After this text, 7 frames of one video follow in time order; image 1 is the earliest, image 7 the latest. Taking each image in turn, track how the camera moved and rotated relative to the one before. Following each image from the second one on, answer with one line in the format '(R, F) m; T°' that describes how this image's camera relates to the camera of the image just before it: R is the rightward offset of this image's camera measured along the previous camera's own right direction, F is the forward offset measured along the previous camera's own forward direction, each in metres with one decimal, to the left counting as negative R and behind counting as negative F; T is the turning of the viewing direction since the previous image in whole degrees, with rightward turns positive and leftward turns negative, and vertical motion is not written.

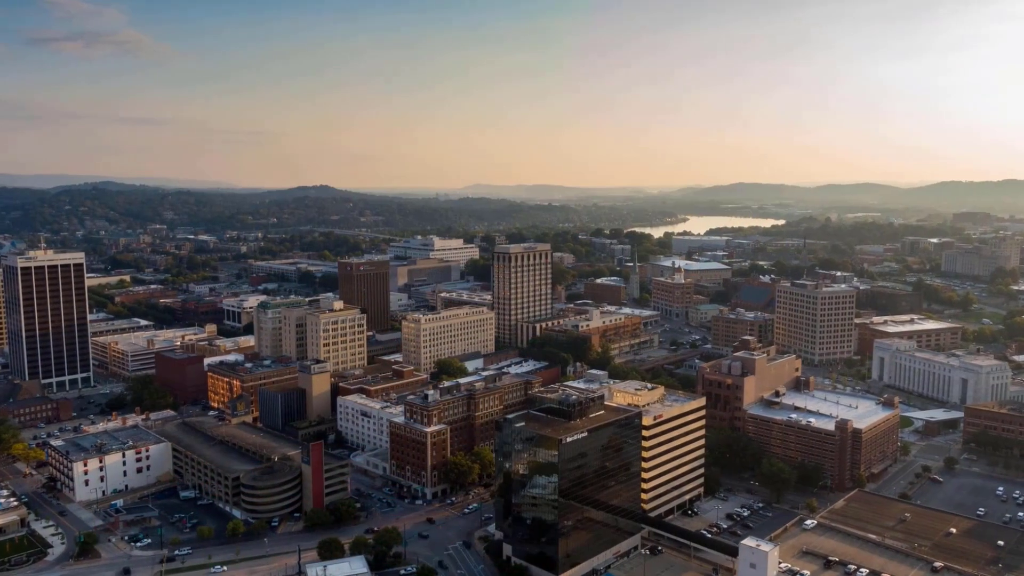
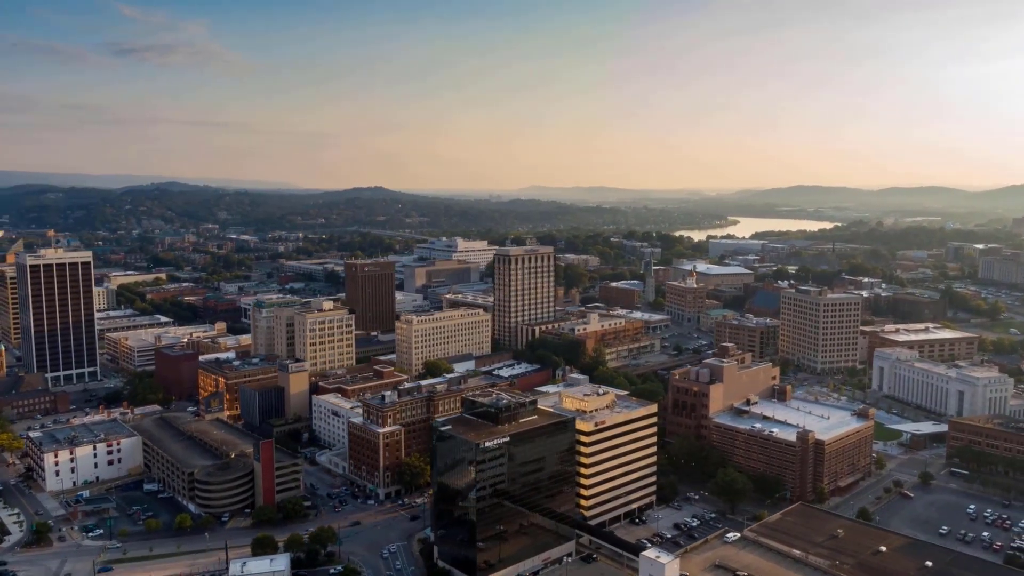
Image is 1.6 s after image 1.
(+5.7, +0.3) m; -4°
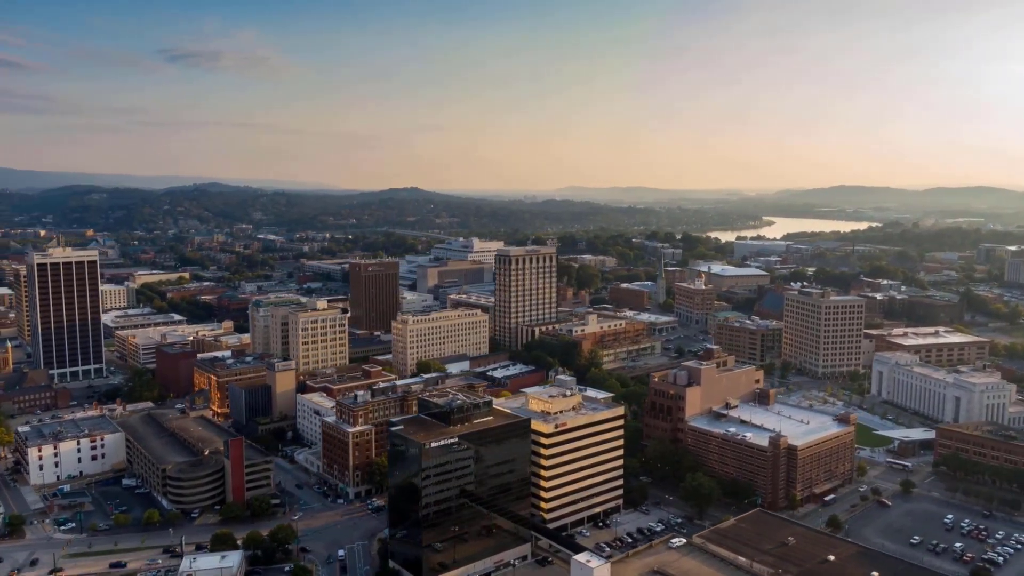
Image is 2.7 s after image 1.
(+3.9, +0.2) m; -3°
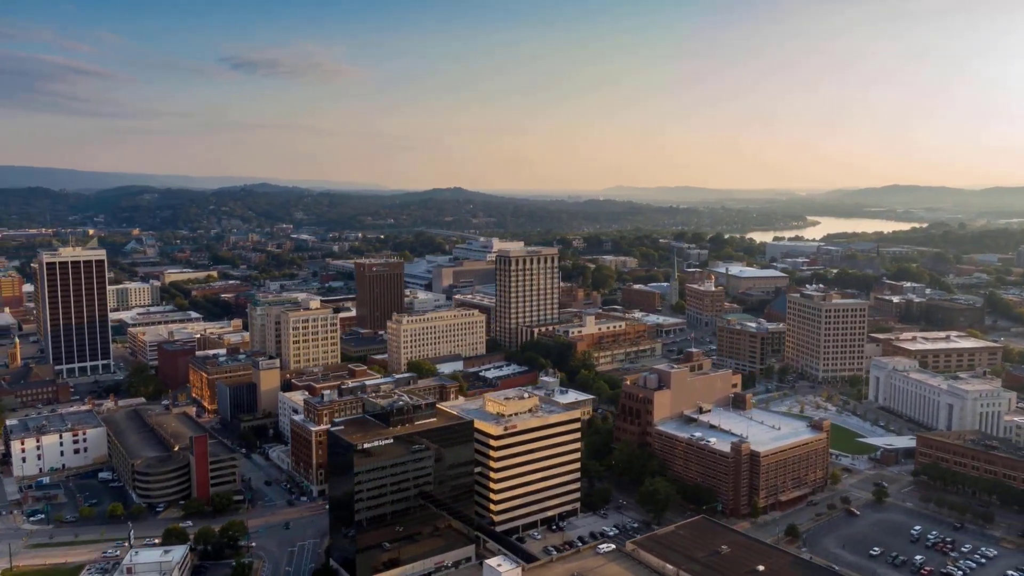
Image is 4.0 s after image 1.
(+4.8, +0.3) m; -3°
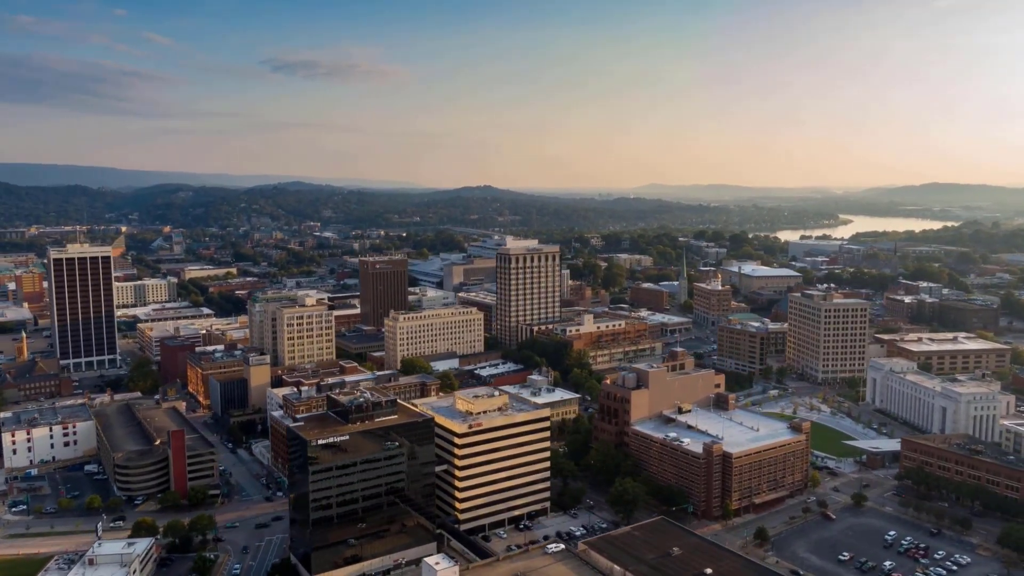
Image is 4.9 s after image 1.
(+3.3, +0.2) m; -2°
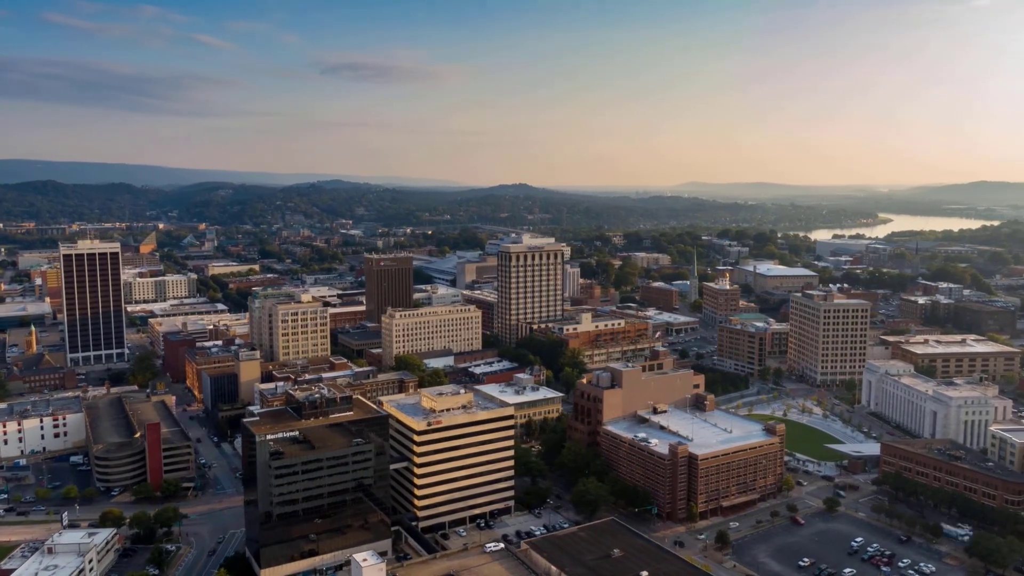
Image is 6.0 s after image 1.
(+3.9, +0.2) m; -3°
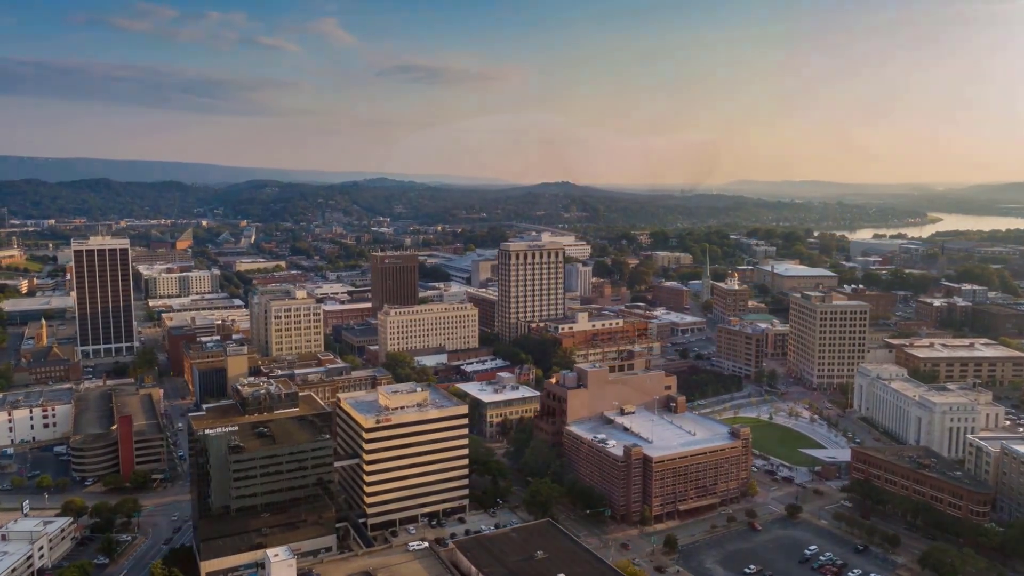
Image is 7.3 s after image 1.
(+4.8, +0.3) m; -3°
